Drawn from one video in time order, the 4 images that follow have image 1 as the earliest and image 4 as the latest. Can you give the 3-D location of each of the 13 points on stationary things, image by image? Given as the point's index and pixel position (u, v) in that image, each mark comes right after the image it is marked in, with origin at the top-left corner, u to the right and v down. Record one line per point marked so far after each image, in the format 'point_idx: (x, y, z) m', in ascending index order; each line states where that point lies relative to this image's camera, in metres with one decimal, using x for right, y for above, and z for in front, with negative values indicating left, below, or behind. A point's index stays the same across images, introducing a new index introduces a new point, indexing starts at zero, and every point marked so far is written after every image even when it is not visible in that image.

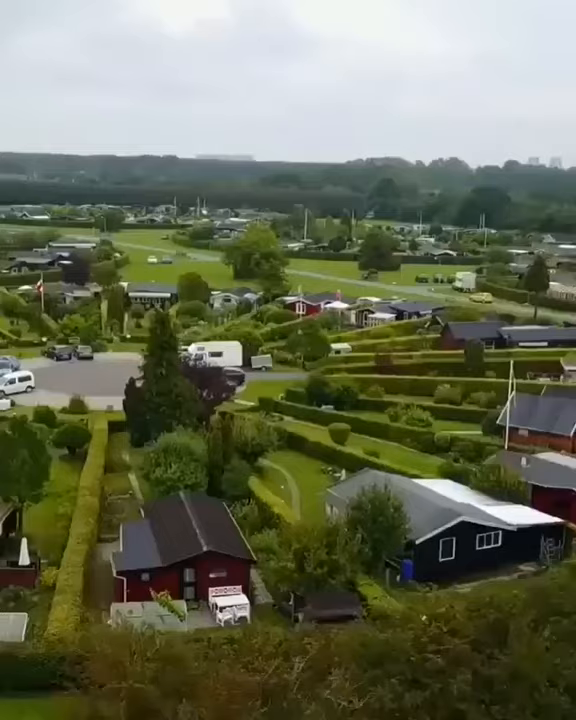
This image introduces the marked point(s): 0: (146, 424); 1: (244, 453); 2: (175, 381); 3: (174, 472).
0: (-2.7, -1.2, +16.8) m
1: (-0.8, -1.7, +15.7) m
2: (-2.1, -0.4, +16.9) m
3: (-1.7, -1.7, +13.6) m
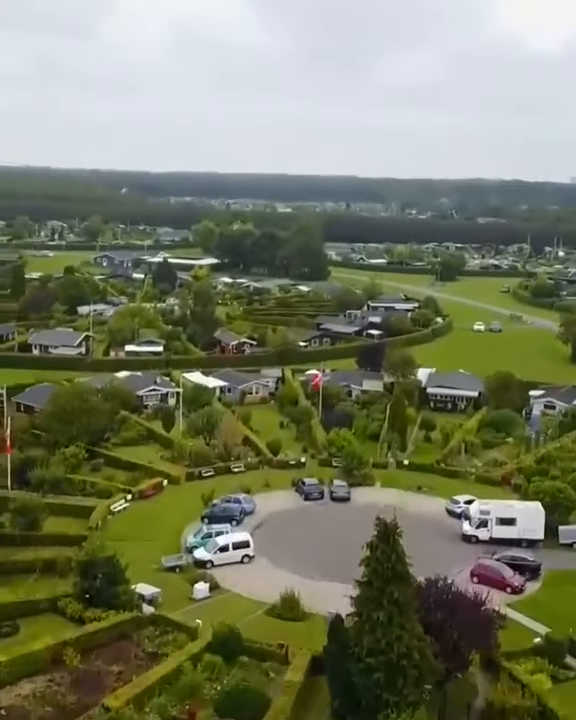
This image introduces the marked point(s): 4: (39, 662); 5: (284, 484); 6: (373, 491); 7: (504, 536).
0: (+0.8, -4.1, +11.2) m
1: (+2.1, -4.7, +9.5) m
2: (+1.4, -3.4, +11.1) m
3: (+0.4, -4.6, +7.9) m
4: (-3.4, -4.1, +12.2) m
5: (-0.1, -2.8, +20.0) m
6: (+1.9, -2.9, +19.8) m
7: (+4.1, -3.3, +17.2) m
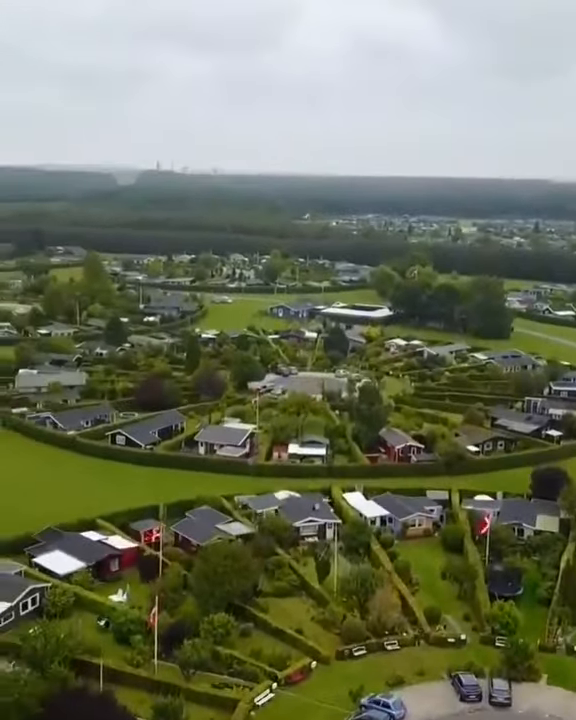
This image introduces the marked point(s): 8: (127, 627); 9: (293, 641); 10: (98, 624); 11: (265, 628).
0: (+2.2, -7.9, +9.9) m
1: (+3.1, -8.5, +8.0) m
2: (+2.8, -7.1, +9.7) m
3: (+1.2, -8.4, +6.8) m
4: (-1.7, -7.7, +11.7) m
5: (+3.2, -6.5, +18.7) m
6: (+5.0, -6.7, +18.1) m
7: (+6.7, -7.2, +15.1) m
8: (-3.4, -5.7, +19.0) m
9: (+0.1, -6.0, +19.3) m
10: (-4.2, -5.8, +19.7) m
11: (-0.5, -5.9, +19.8) m
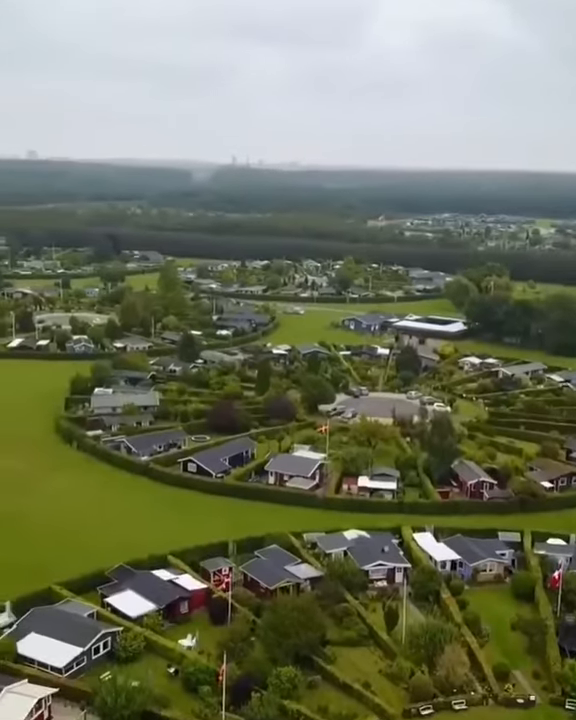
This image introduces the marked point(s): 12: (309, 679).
0: (+2.9, -9.2, +9.8) m
1: (+3.6, -9.8, +7.8) m
2: (+3.4, -8.5, +9.5) m
3: (+1.6, -9.7, +6.7) m
4: (-0.9, -9.0, +11.8) m
5: (+4.6, -7.7, +18.4) m
6: (+6.4, -8.0, +17.7) m
7: (+7.8, -8.5, +14.6) m
8: (-2.0, -6.8, +19.3) m
9: (+1.5, -7.2, +19.2) m
10: (-2.7, -7.0, +20.1) m
11: (+1.0, -7.1, +19.9) m
12: (+0.5, -7.1, +19.9) m
